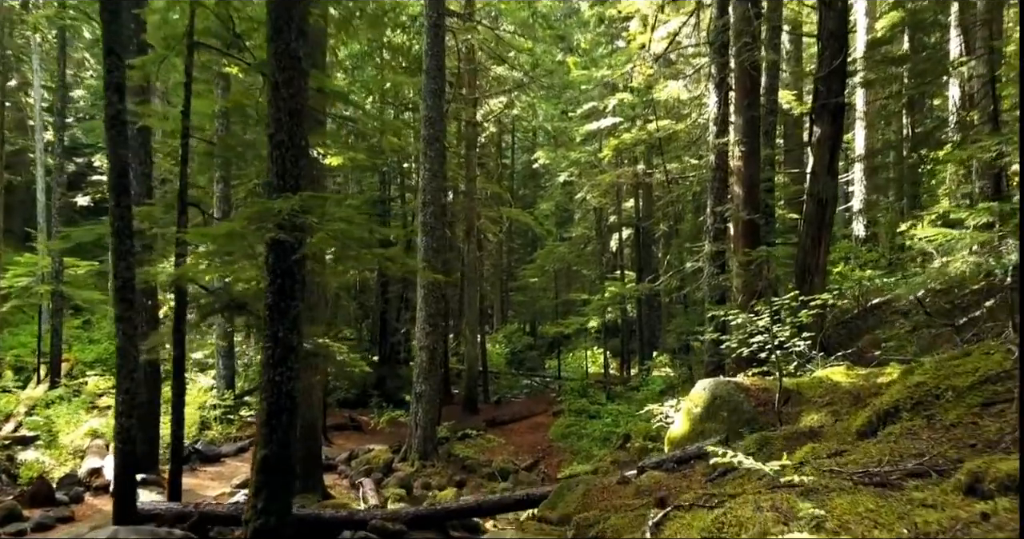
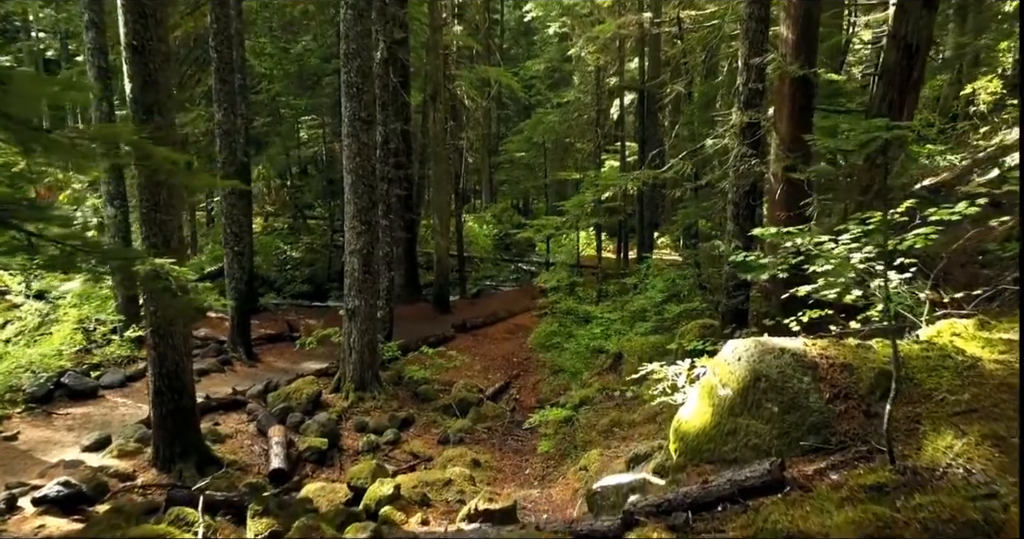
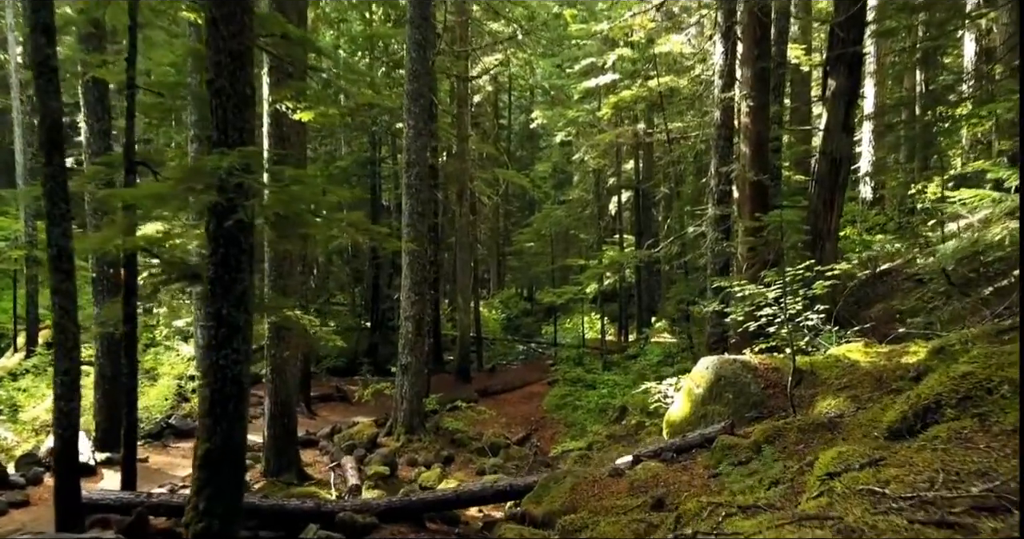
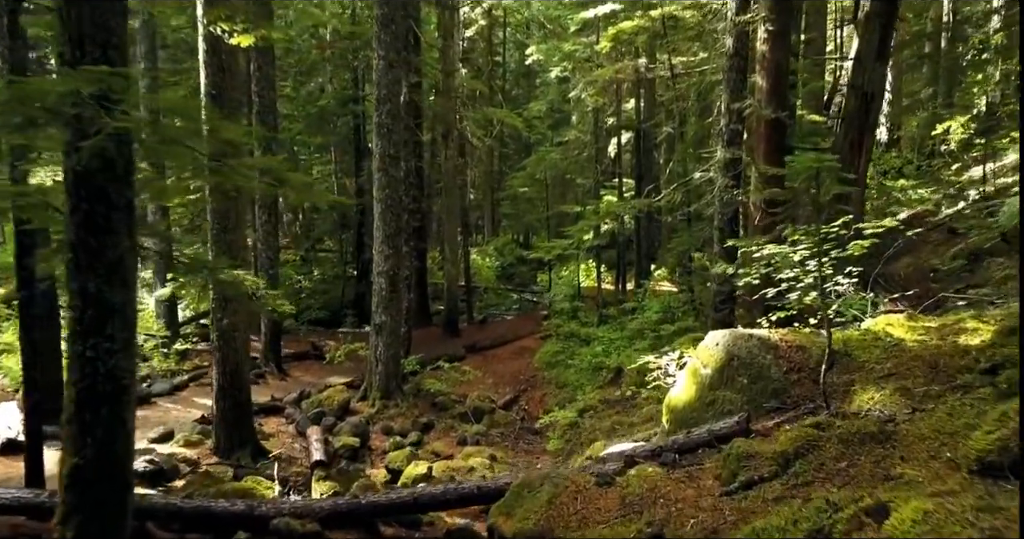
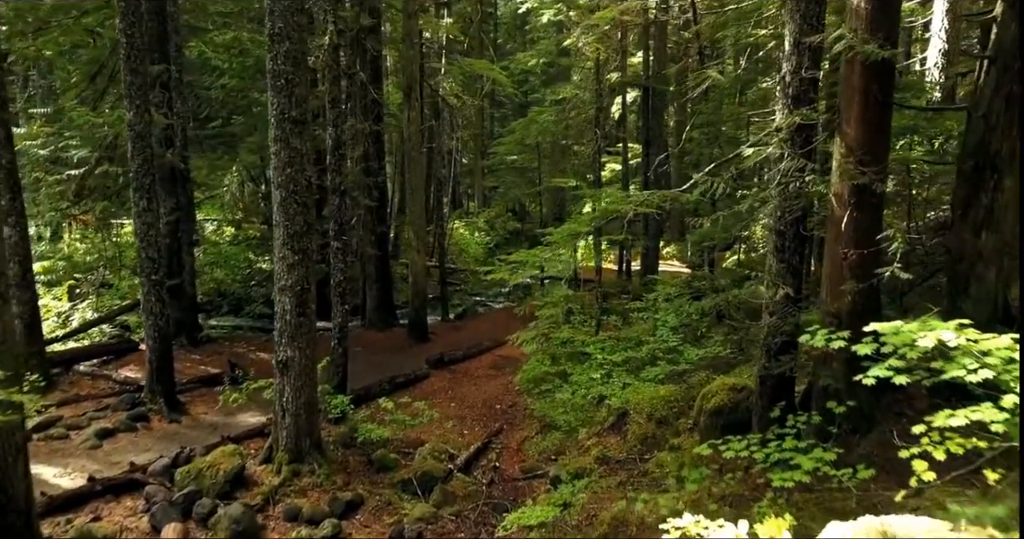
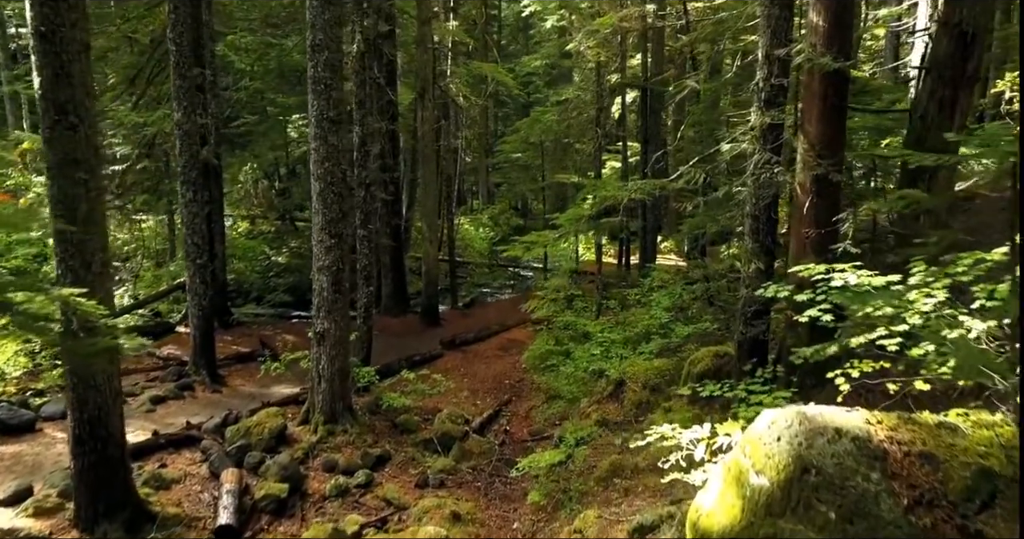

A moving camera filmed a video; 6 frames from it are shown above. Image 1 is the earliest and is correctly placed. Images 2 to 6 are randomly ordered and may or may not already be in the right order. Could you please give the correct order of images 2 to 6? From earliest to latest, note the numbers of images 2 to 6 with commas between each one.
3, 4, 2, 6, 5
